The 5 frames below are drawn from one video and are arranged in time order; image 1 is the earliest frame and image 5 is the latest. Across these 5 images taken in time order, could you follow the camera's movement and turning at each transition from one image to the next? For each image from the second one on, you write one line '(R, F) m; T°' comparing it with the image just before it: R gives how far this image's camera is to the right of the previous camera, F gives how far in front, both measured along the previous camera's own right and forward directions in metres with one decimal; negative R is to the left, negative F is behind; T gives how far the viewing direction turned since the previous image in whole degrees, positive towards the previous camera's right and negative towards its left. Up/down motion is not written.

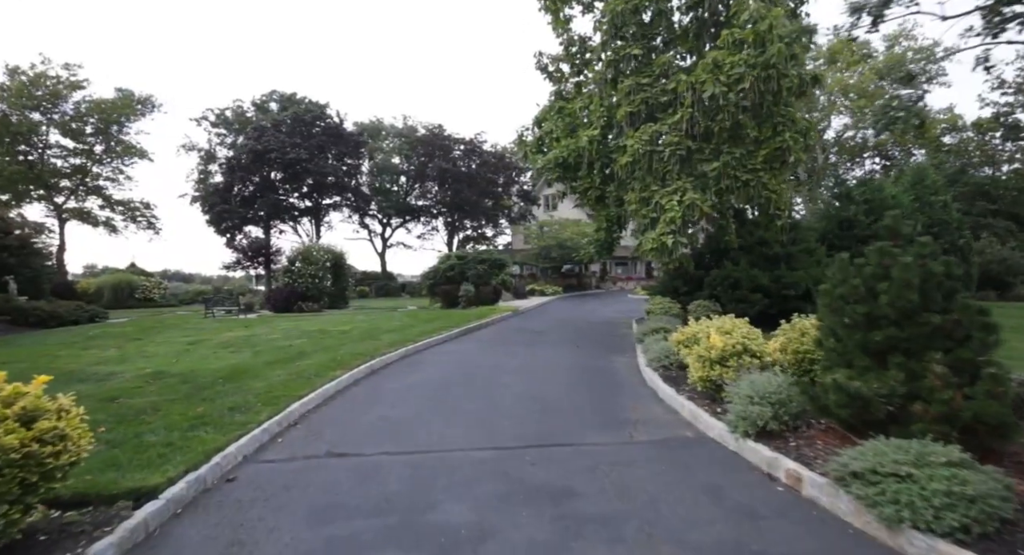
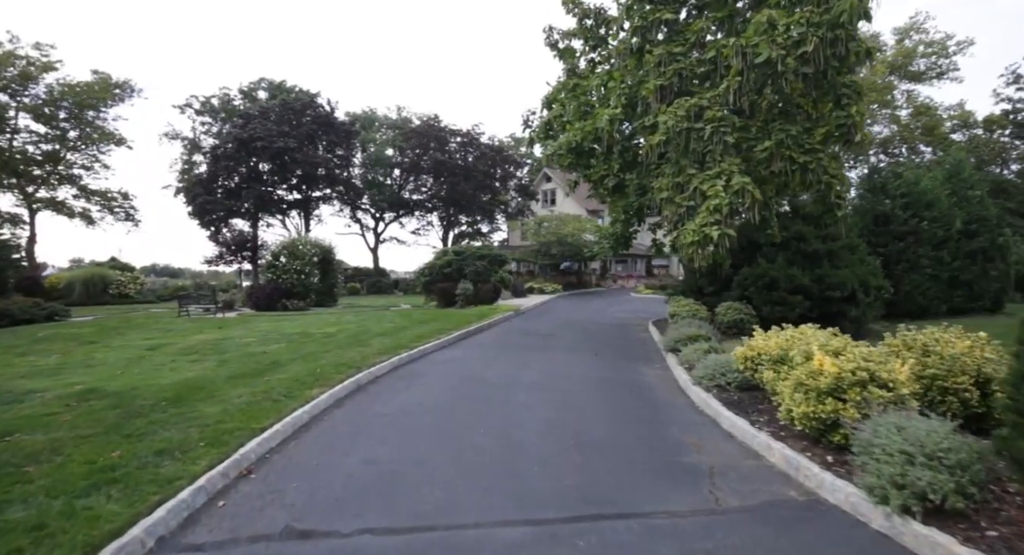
(-0.4, +1.7) m; +1°
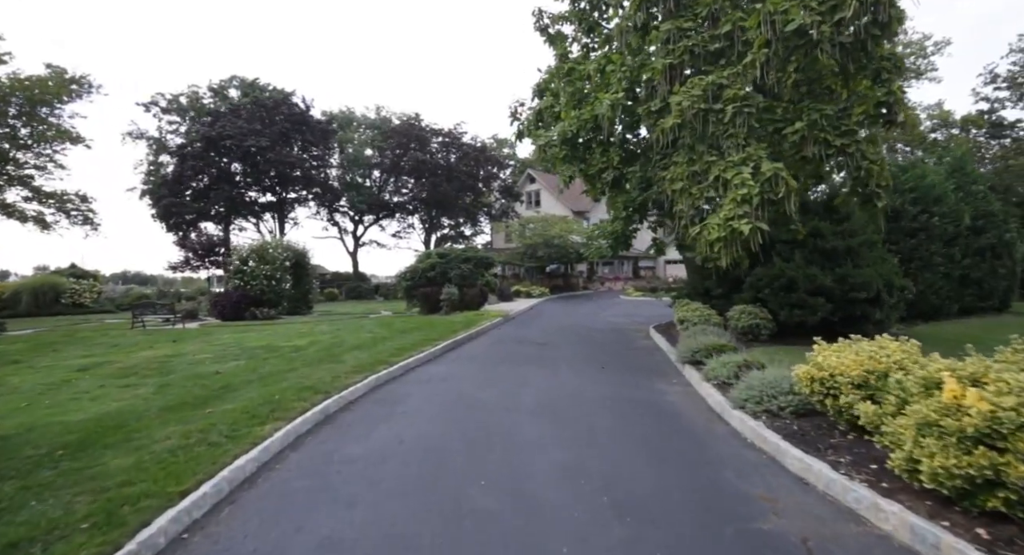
(-0.2, +1.4) m; +2°
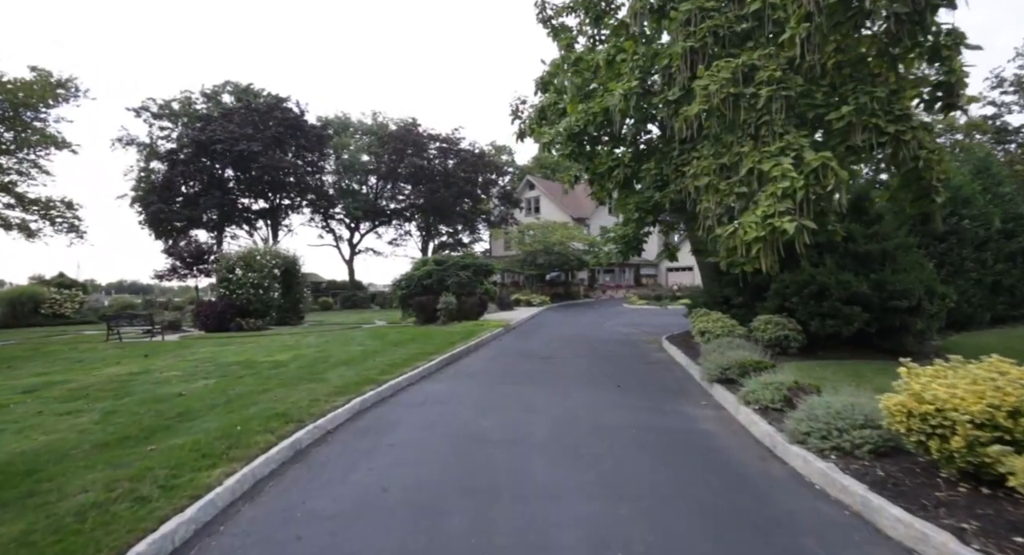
(-0.1, +1.1) m; 0°
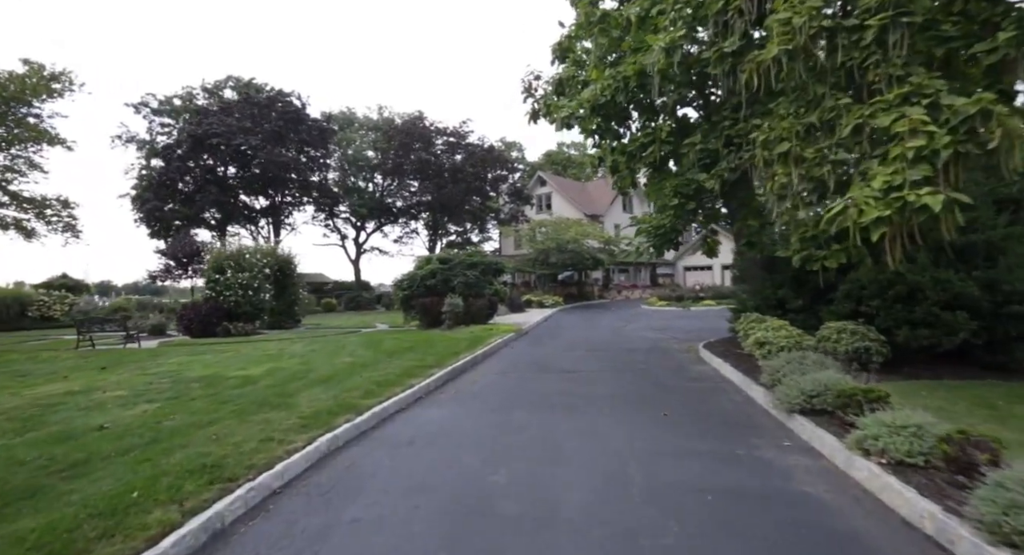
(-0.1, +1.9) m; -1°
